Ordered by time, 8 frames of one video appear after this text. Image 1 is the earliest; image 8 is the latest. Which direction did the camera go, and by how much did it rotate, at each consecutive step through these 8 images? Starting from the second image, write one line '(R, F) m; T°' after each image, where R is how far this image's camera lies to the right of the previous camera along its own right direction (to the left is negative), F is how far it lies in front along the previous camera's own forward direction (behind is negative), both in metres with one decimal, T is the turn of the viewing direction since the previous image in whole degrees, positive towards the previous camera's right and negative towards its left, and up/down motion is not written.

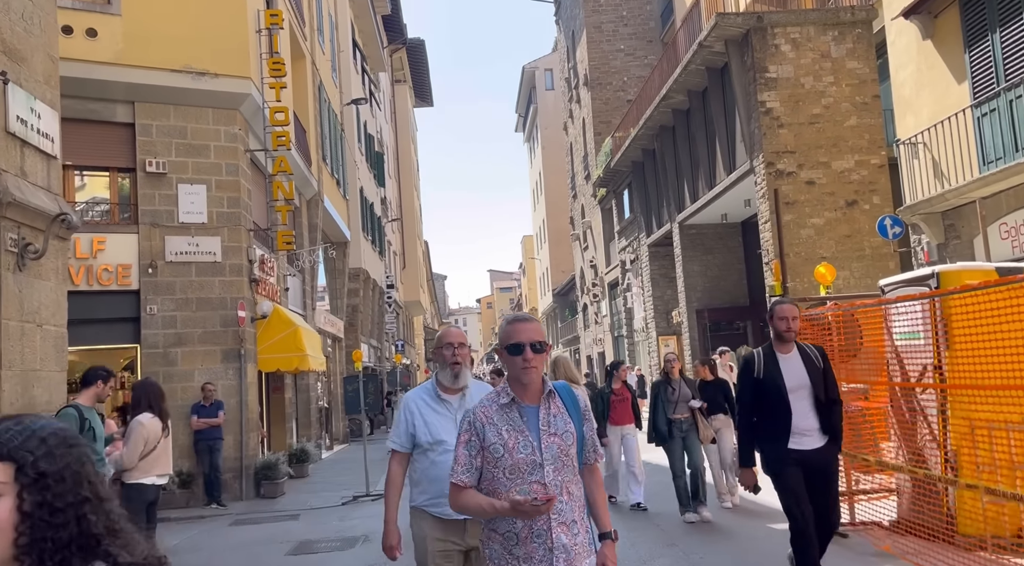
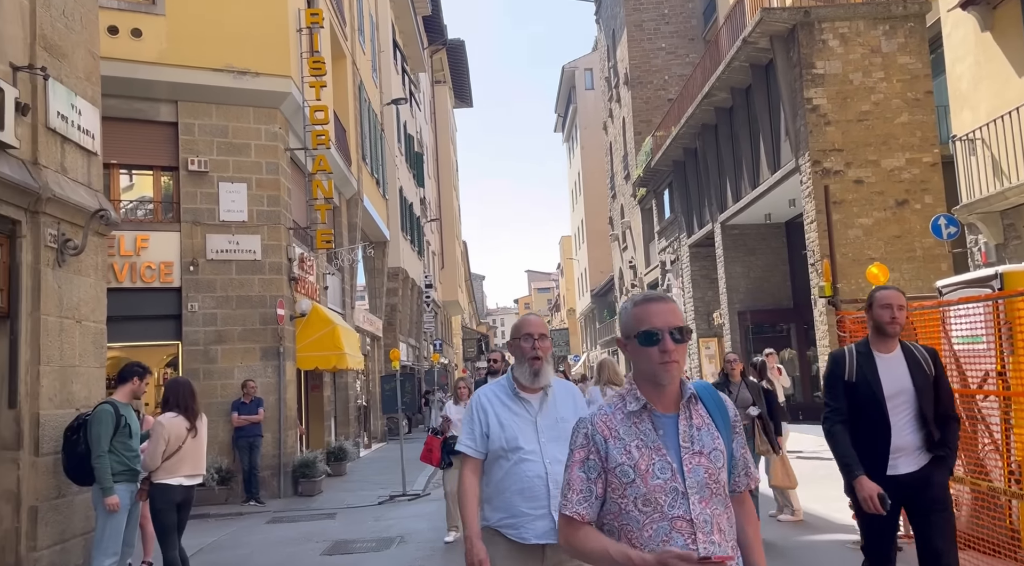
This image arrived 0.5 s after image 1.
(0.0, +0.1) m; -2°
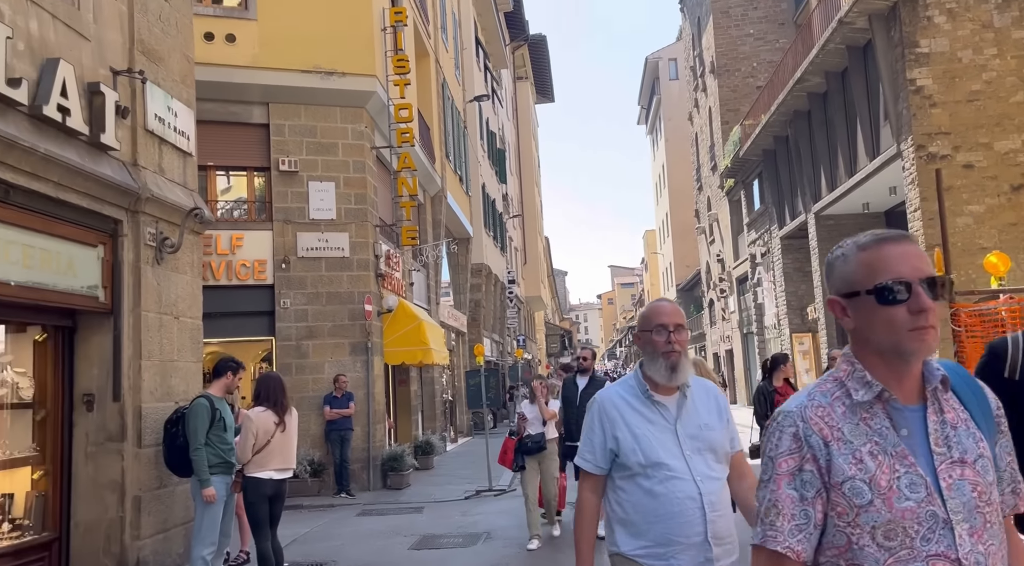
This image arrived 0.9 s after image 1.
(0.0, +0.1) m; -5°
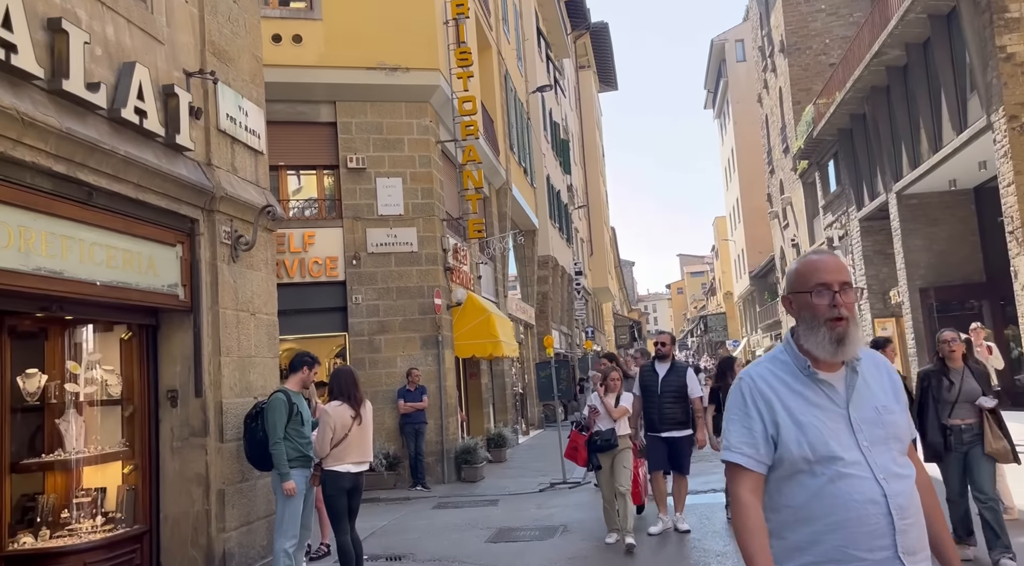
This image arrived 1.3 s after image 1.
(0.0, +0.1) m; -4°
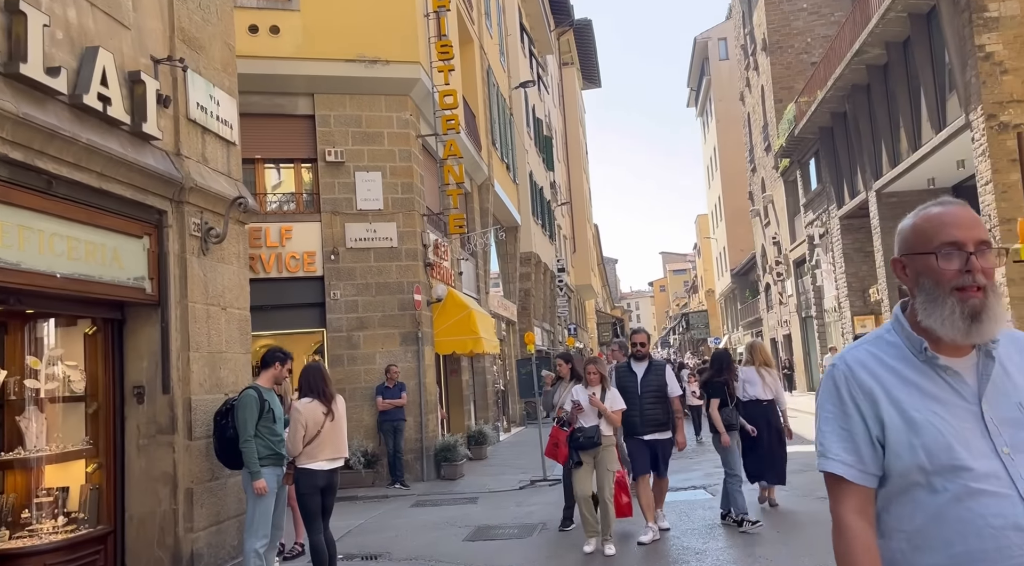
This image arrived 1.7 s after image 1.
(0.0, +0.1) m; +1°
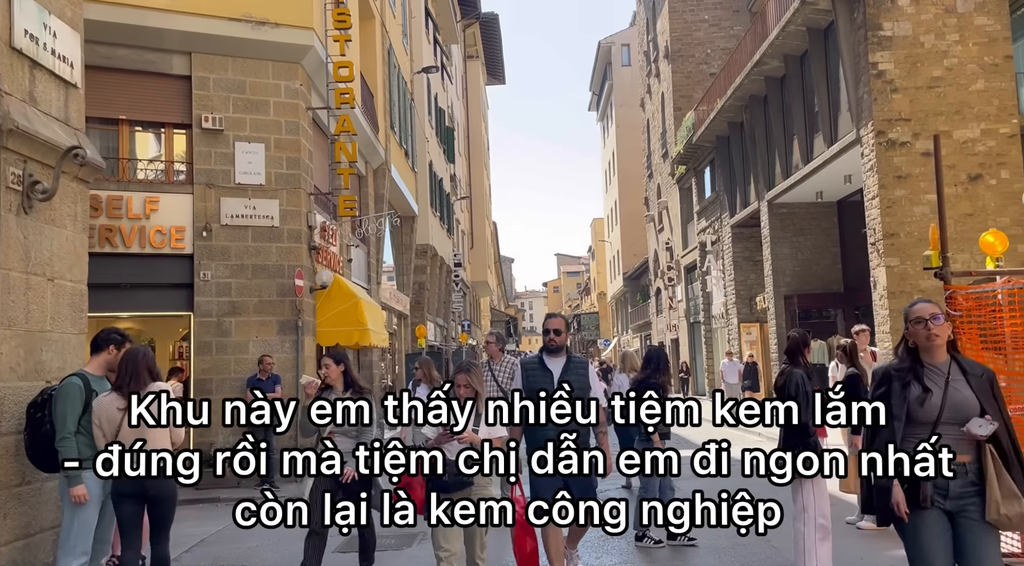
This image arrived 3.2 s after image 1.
(+0.1, +0.8) m; +7°
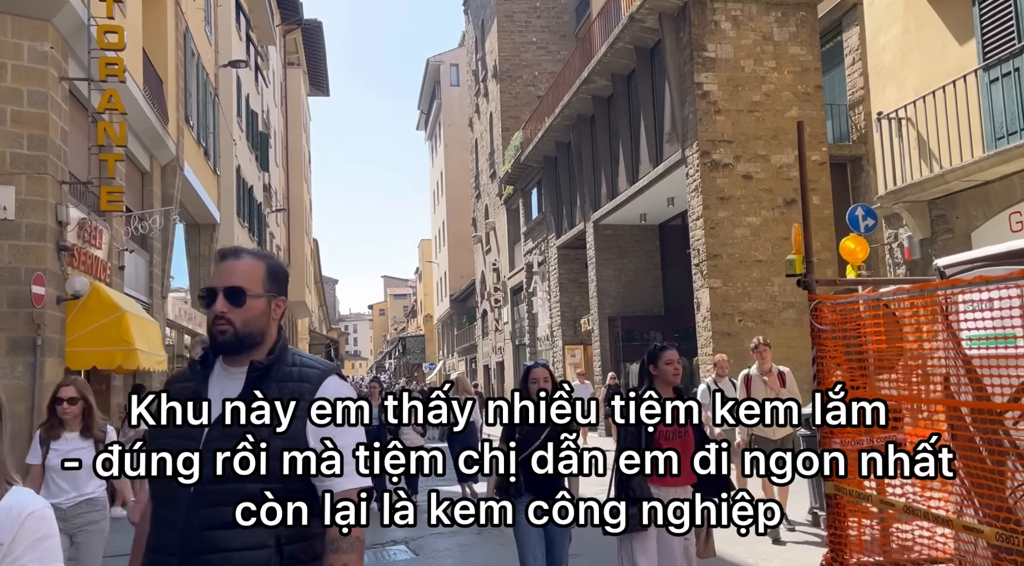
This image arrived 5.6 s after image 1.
(+0.3, +1.8) m; +11°
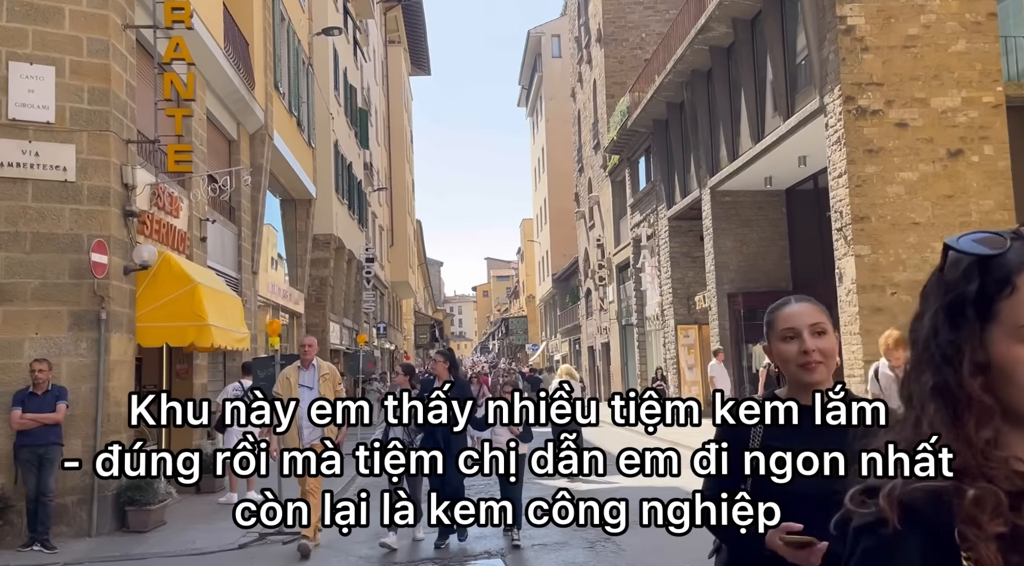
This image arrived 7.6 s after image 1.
(-0.2, +1.7) m; -6°
